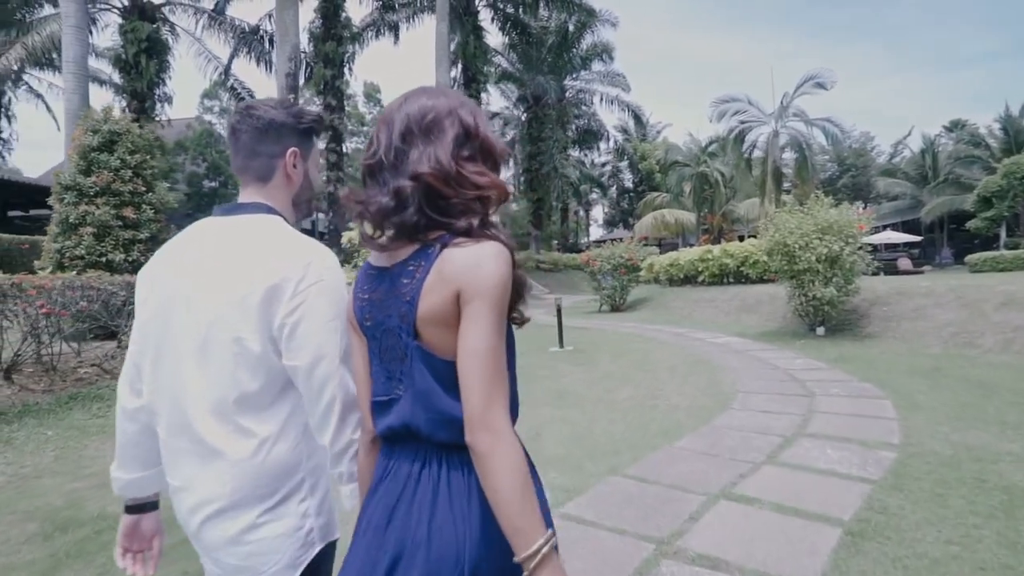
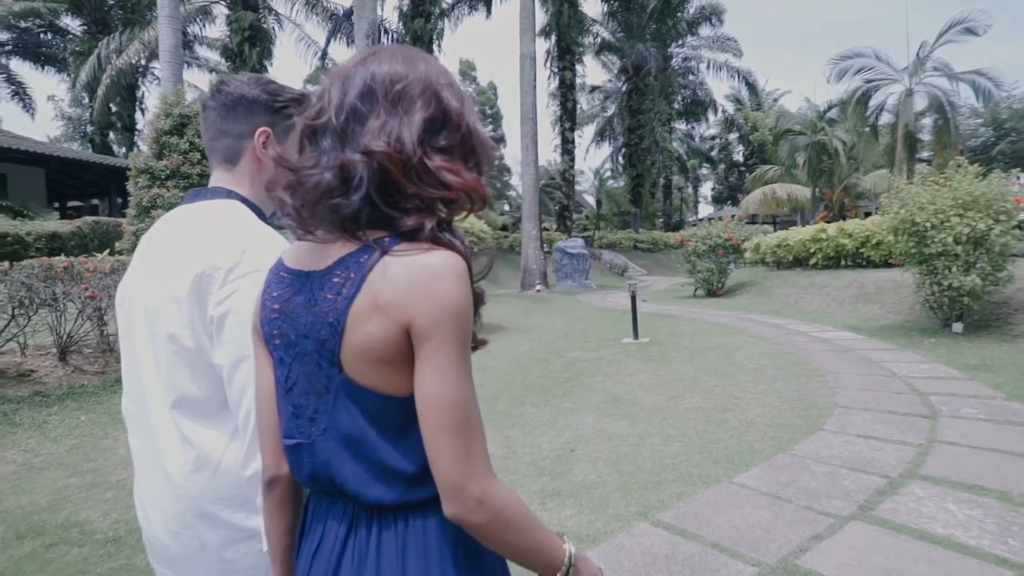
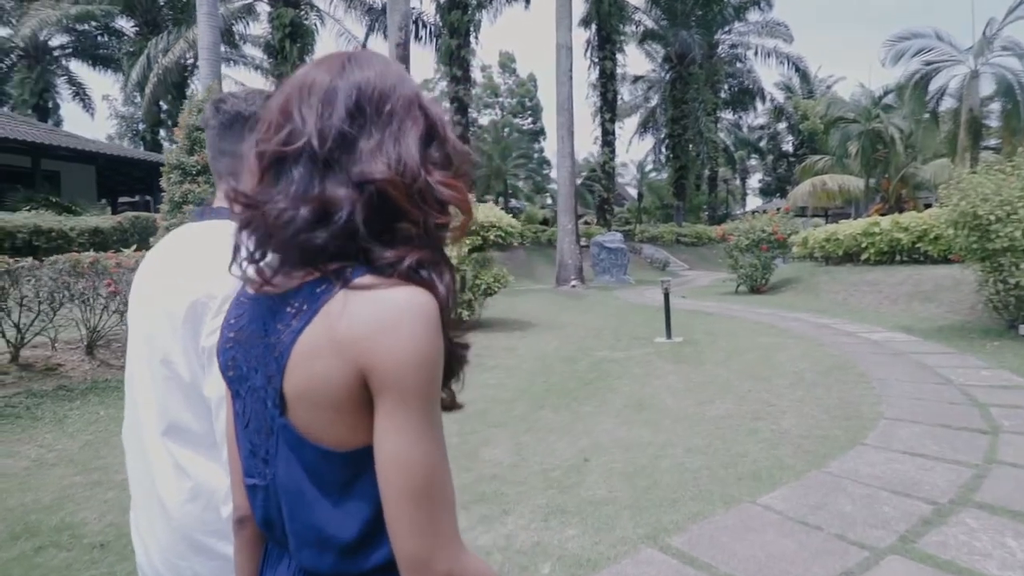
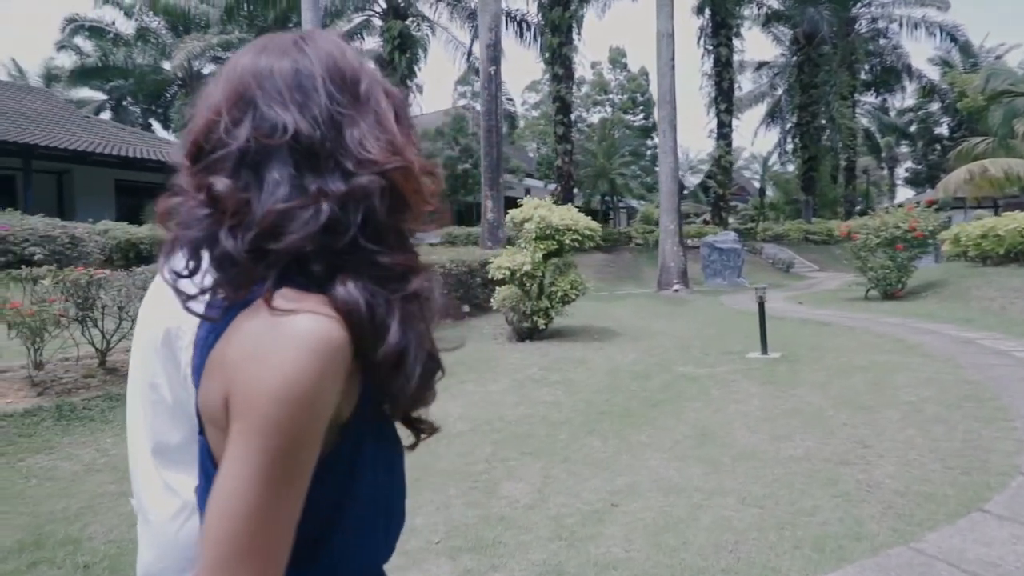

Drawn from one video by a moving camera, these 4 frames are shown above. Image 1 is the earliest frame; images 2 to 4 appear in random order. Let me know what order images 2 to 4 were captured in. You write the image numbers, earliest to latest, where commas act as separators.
2, 3, 4
